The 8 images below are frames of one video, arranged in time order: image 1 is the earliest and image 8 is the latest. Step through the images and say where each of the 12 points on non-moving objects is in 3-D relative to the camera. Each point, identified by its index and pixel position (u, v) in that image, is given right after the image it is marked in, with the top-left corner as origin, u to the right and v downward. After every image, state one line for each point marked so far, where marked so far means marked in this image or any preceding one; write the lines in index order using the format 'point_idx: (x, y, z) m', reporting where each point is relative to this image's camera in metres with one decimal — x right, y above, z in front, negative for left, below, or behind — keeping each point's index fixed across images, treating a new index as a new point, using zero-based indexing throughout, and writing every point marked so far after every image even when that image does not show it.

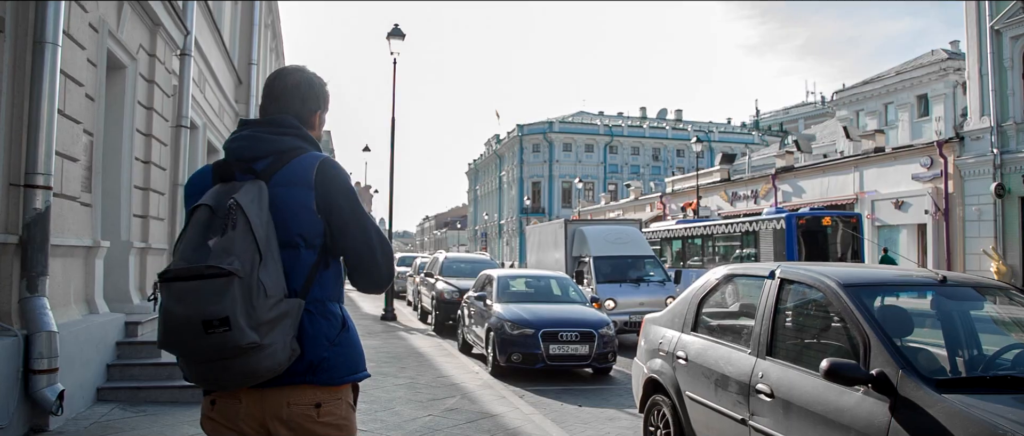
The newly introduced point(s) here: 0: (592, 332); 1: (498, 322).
0: (+1.1, -1.5, +9.7) m
1: (-0.2, -1.5, +10.0) m
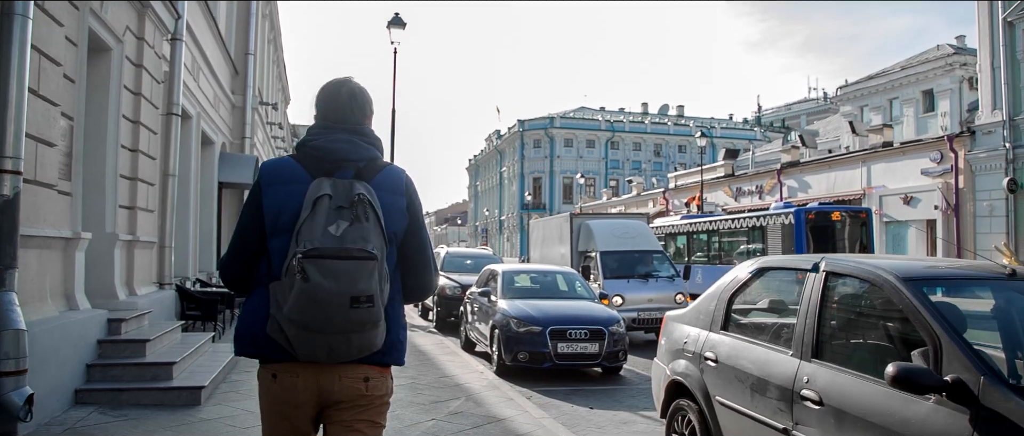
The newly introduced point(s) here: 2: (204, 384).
0: (+1.2, -1.4, +9.2) m
1: (-0.1, -1.4, +9.6) m
2: (-2.8, -1.5, +6.5) m
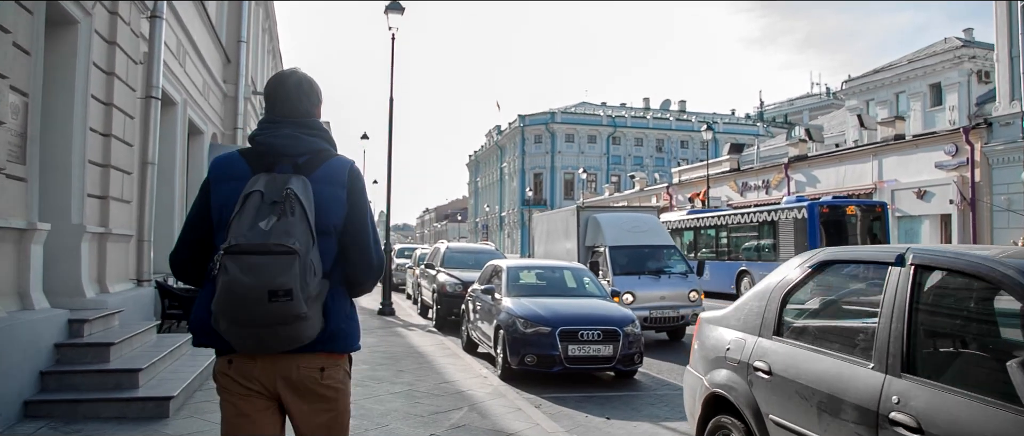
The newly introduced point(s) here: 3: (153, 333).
0: (+1.2, -1.3, +8.5) m
1: (-0.1, -1.3, +8.8) m
2: (-2.8, -1.4, +5.7) m
3: (-3.9, -1.3, +7.7) m
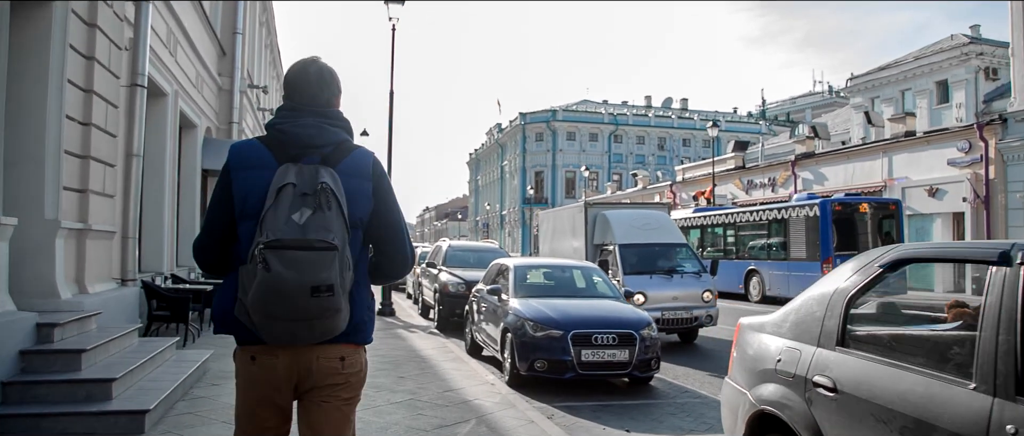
0: (+1.3, -1.3, +7.9) m
1: (0.0, -1.2, +8.3) m
2: (-2.7, -1.4, +5.2) m
3: (-3.8, -1.2, +7.2) m
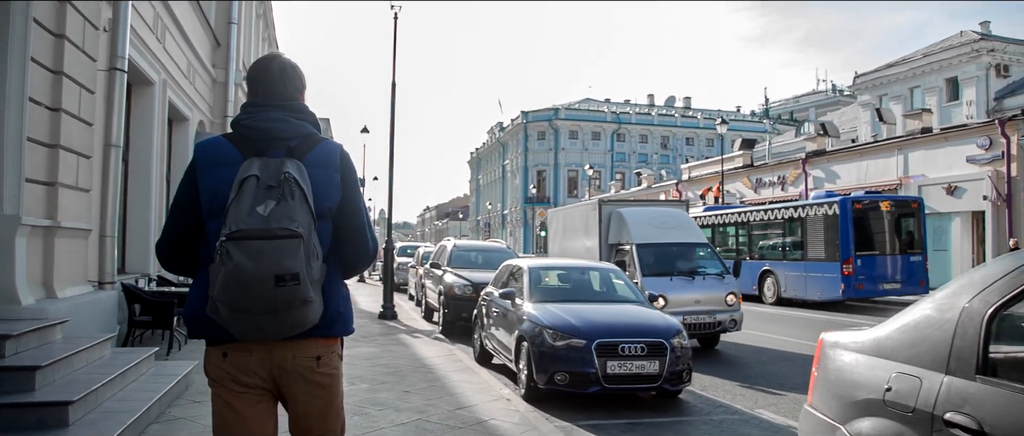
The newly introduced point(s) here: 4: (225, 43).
0: (+1.5, -1.3, +7.1) m
1: (+0.2, -1.2, +7.5) m
2: (-2.5, -1.3, +4.4) m
3: (-3.7, -1.2, +6.4) m
4: (-7.0, +4.3, +17.2) m
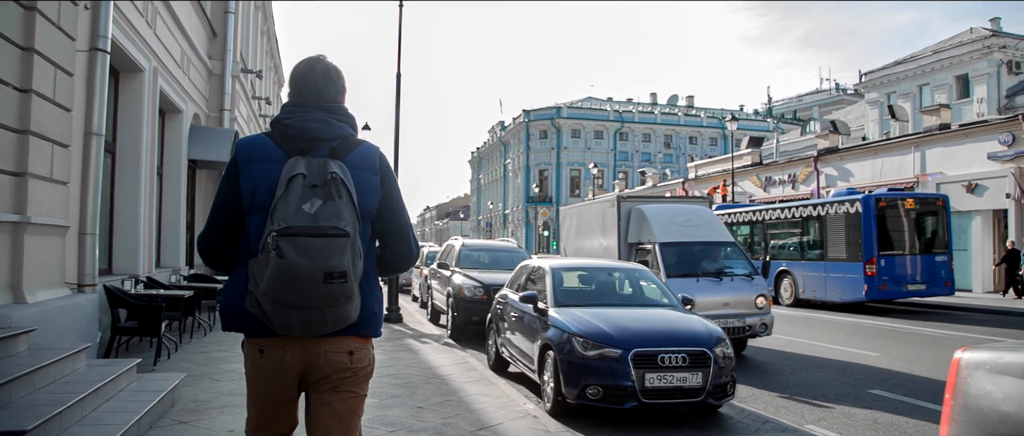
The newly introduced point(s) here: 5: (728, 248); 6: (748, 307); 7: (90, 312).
0: (+1.7, -1.2, +6.4) m
1: (+0.4, -1.2, +6.8) m
2: (-2.3, -1.3, +3.6) m
3: (-3.4, -1.1, +5.6) m
4: (-6.8, +4.3, +16.5) m
5: (+3.6, -0.5, +11.7) m
6: (+3.5, -1.3, +10.4) m
7: (-4.2, -0.9, +7.0) m
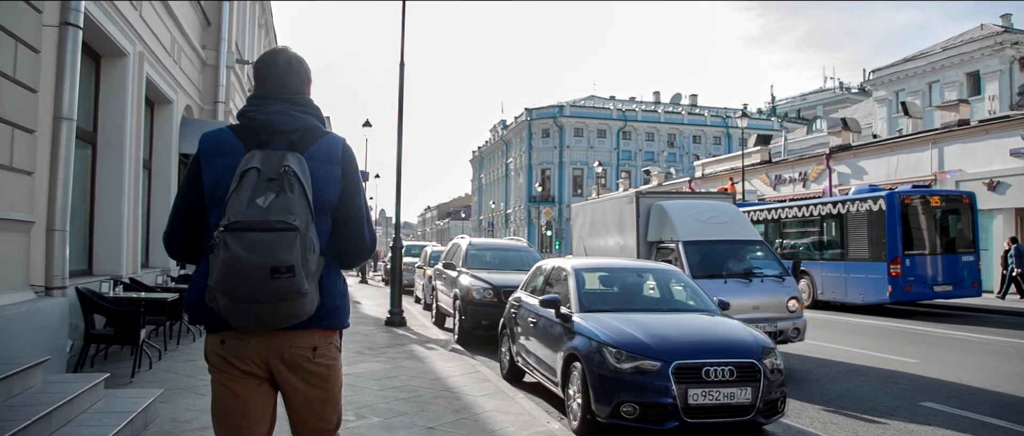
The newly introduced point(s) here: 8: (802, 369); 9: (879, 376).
0: (+1.9, -1.2, +5.6) m
1: (+0.6, -1.1, +6.0) m
2: (-2.1, -1.2, +2.9) m
3: (-3.2, -1.1, +4.9) m
4: (-6.6, +4.4, +15.7) m
5: (+3.7, -0.4, +10.9) m
6: (+3.7, -1.3, +9.6) m
7: (-4.0, -0.9, +6.3) m
8: (+4.1, -2.2, +10.1) m
9: (+4.9, -2.1, +9.5) m
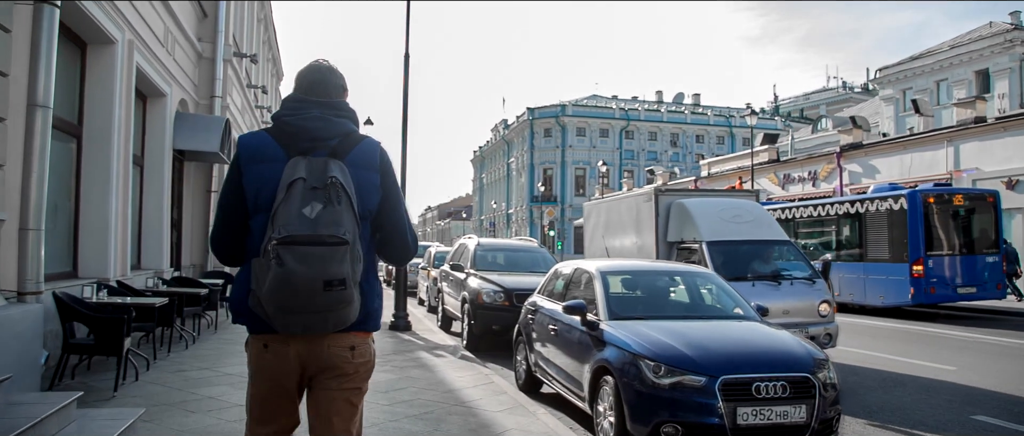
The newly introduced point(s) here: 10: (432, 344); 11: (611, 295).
0: (+2.1, -1.1, +5.0) m
1: (+0.8, -1.1, +5.4) m
2: (-1.9, -1.2, +2.3) m
3: (-3.1, -1.0, +4.3) m
4: (-6.4, +4.4, +15.1) m
5: (+3.9, -0.4, +10.3) m
6: (+3.9, -1.3, +9.0) m
7: (-3.9, -0.9, +5.7) m
8: (+4.3, -2.1, +9.5) m
9: (+5.1, -2.1, +8.9) m
10: (-1.2, -1.9, +10.9) m
11: (+0.9, -0.7, +6.8) m
